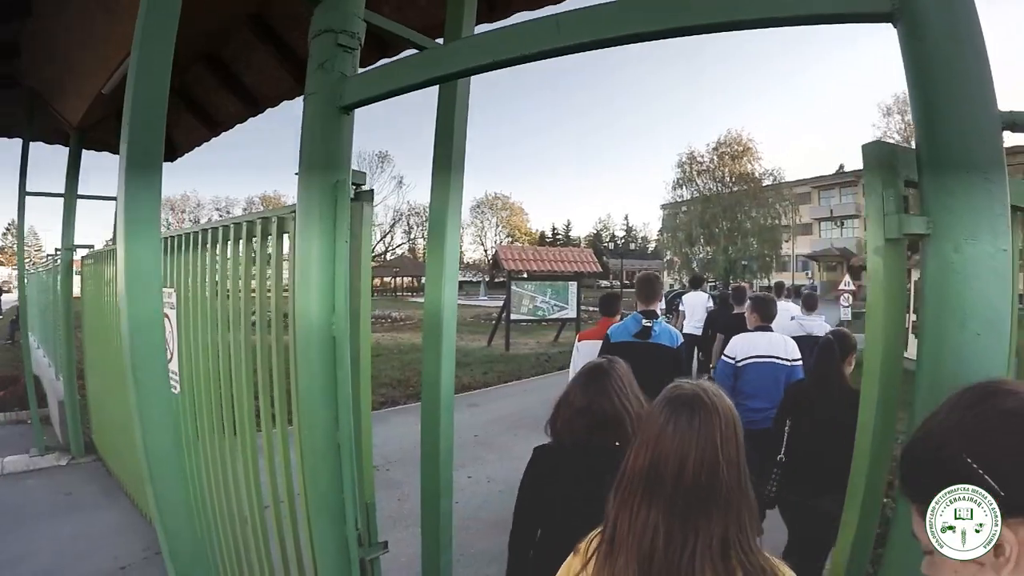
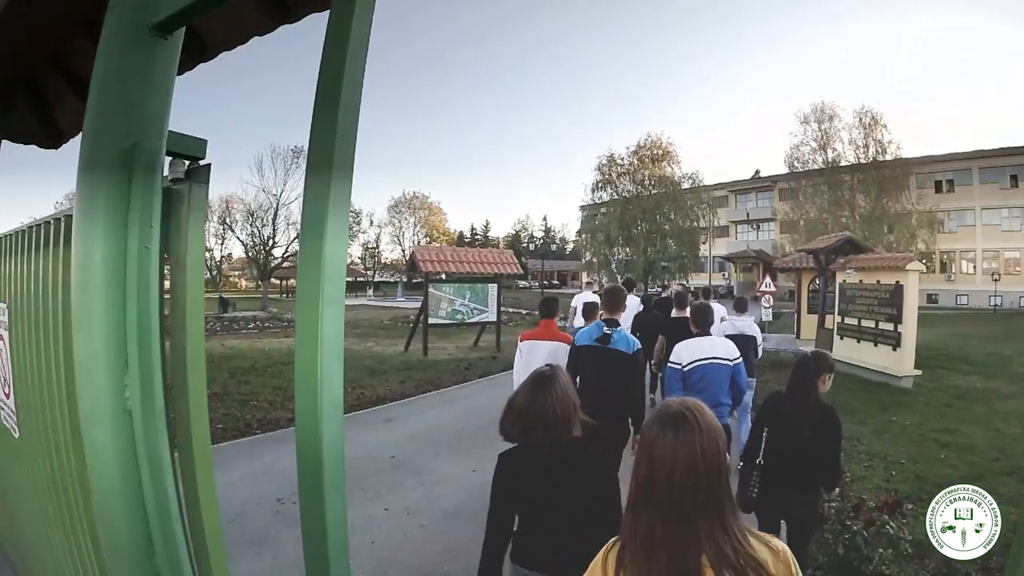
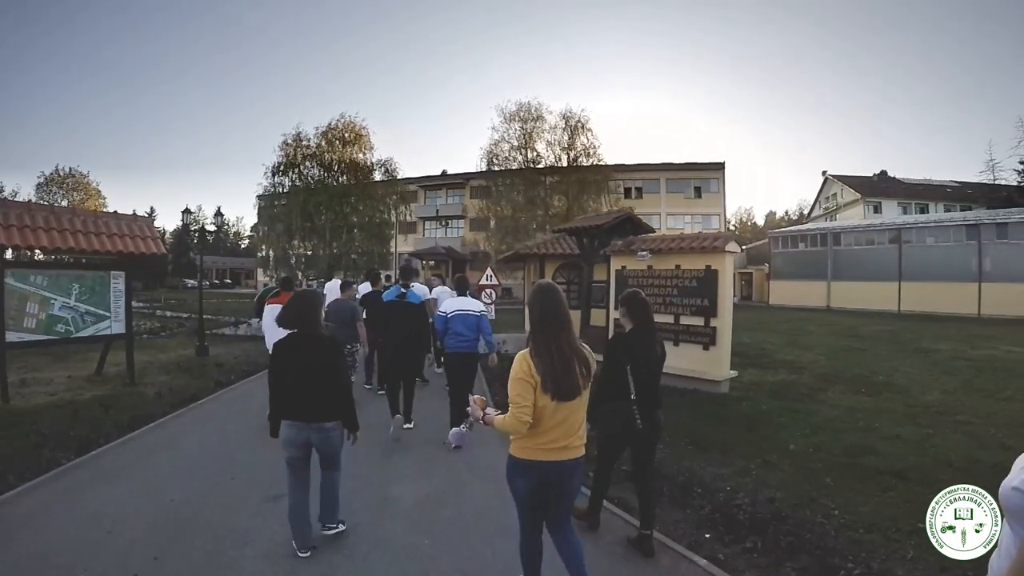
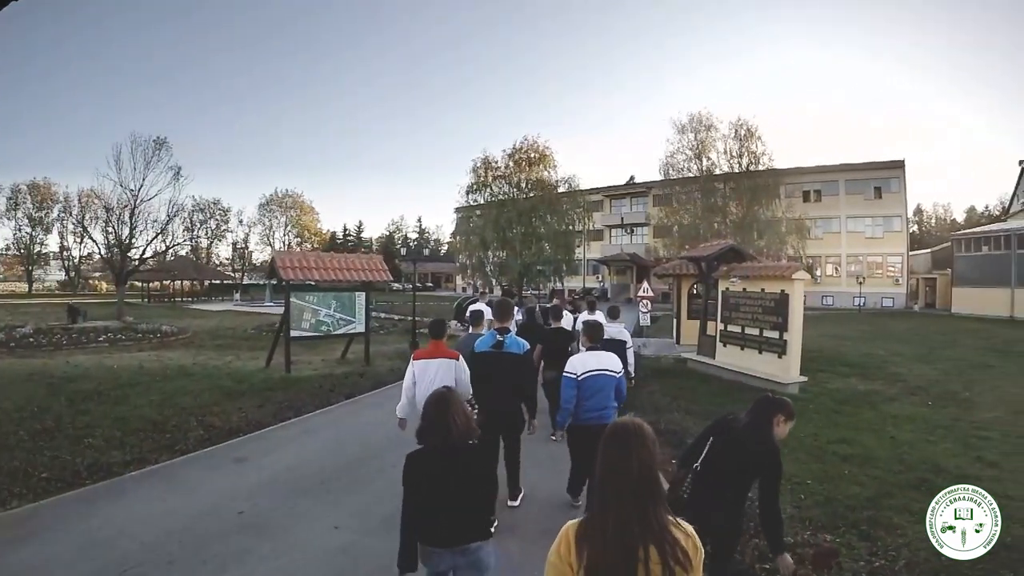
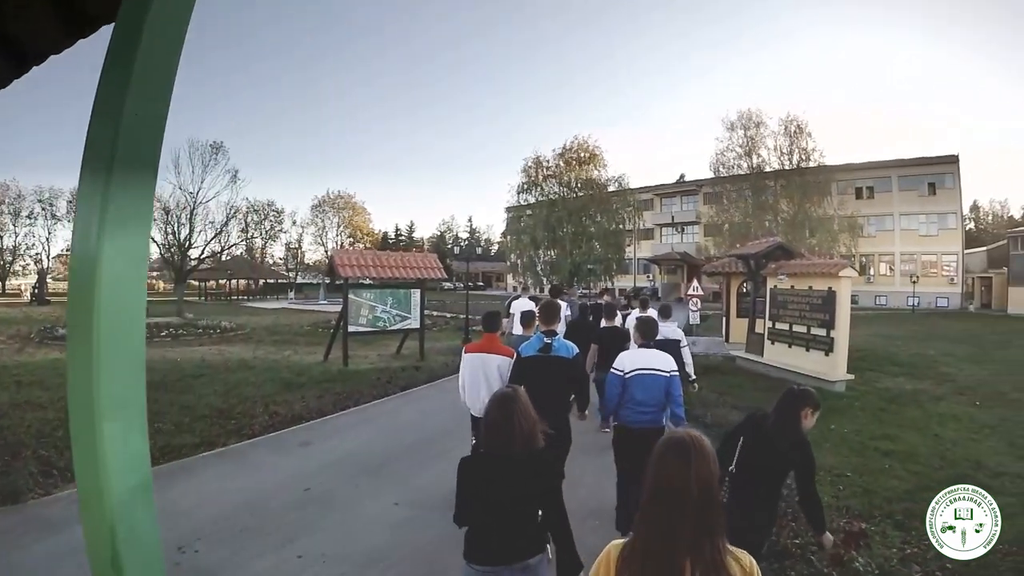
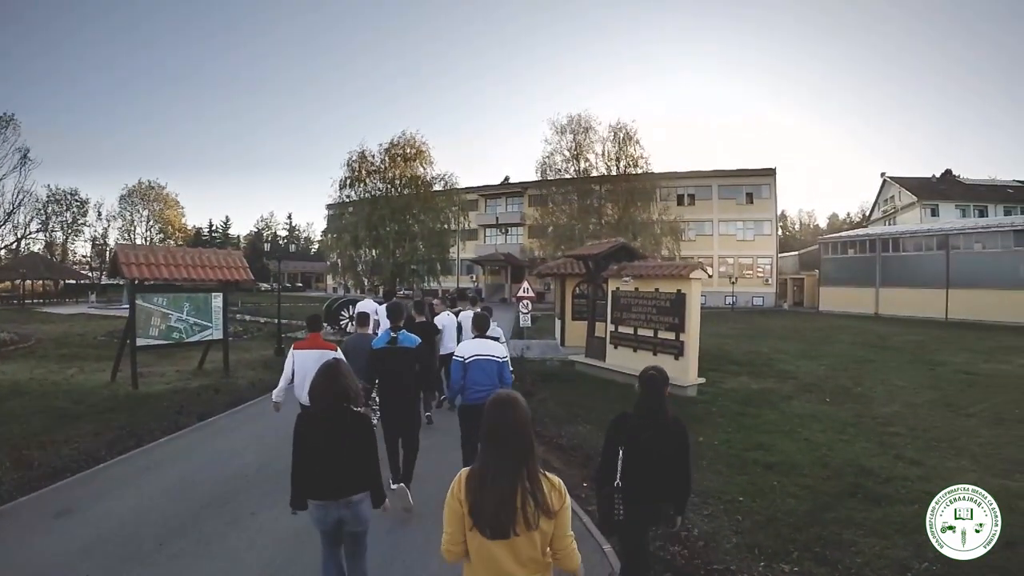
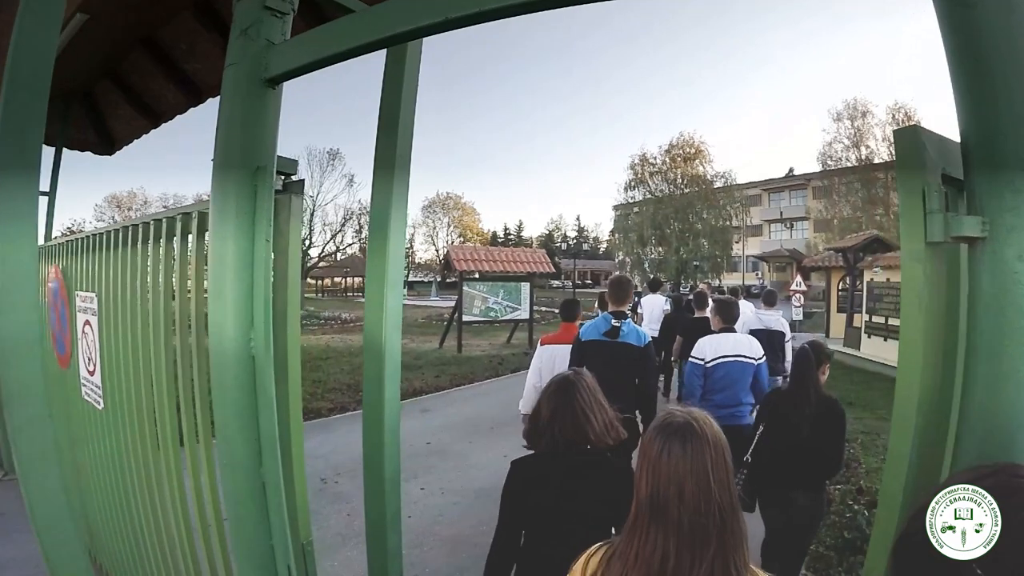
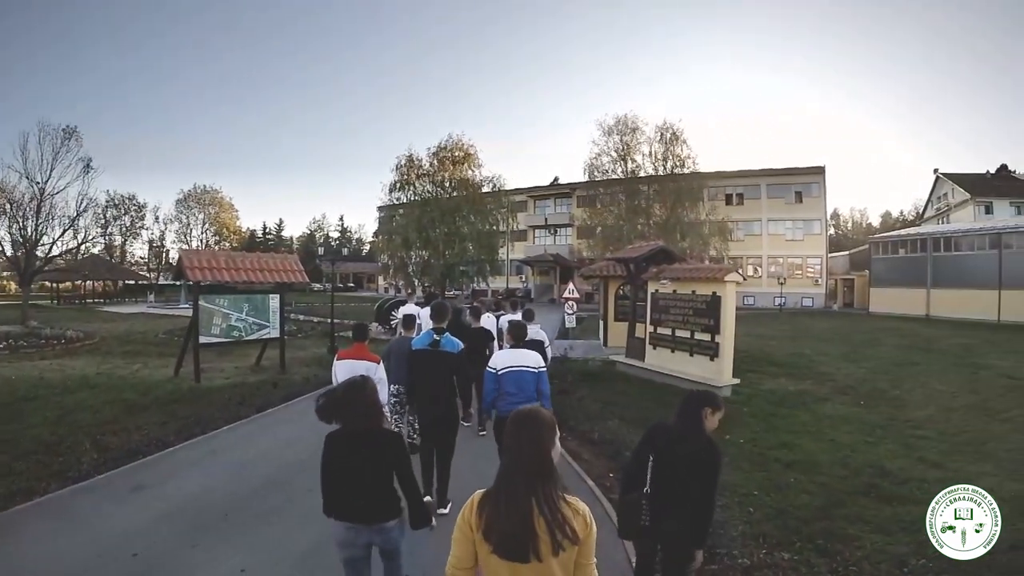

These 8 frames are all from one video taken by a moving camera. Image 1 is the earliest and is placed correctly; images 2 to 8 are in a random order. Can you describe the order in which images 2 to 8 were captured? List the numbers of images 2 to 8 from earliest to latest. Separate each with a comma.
7, 2, 5, 4, 8, 6, 3
